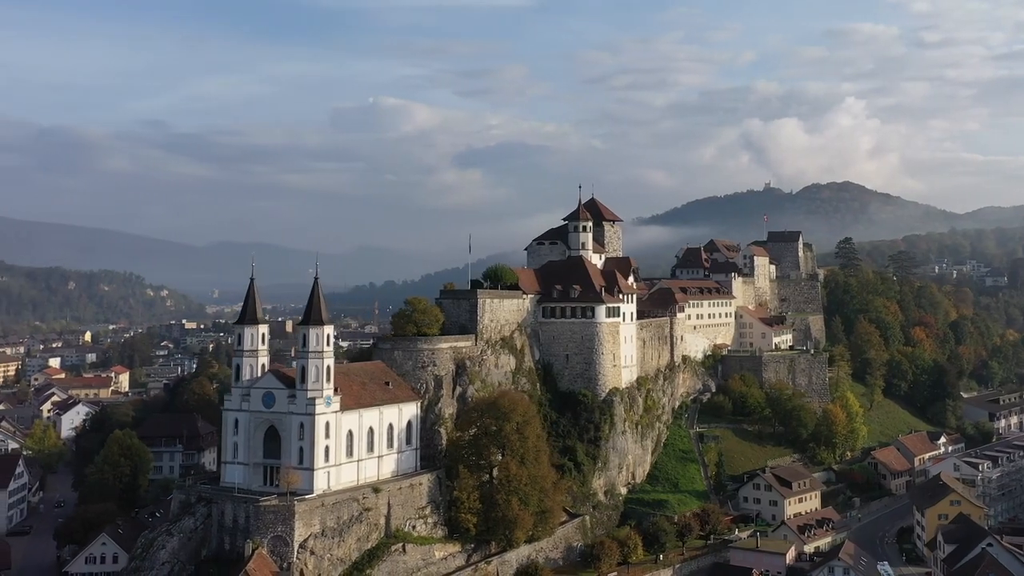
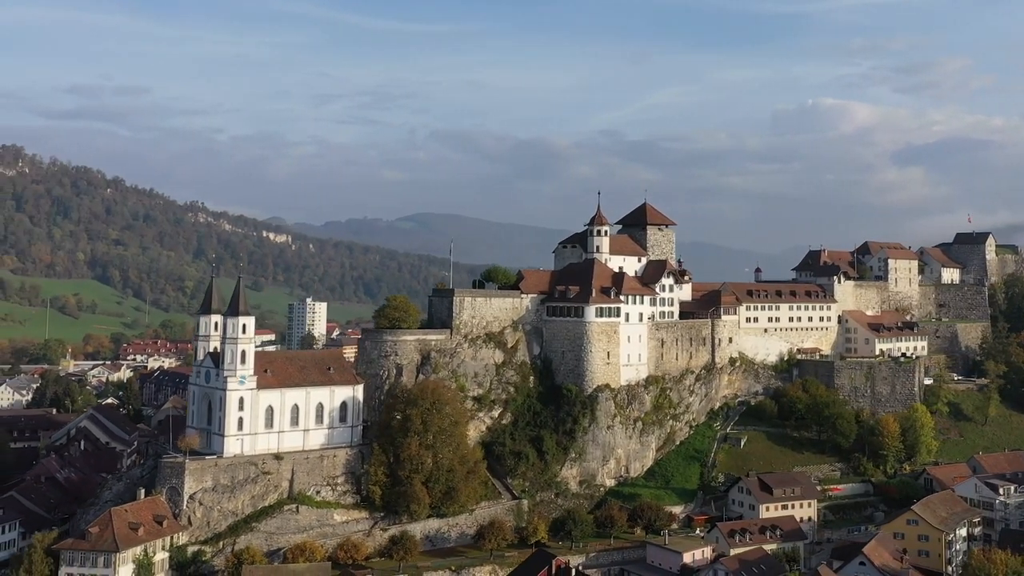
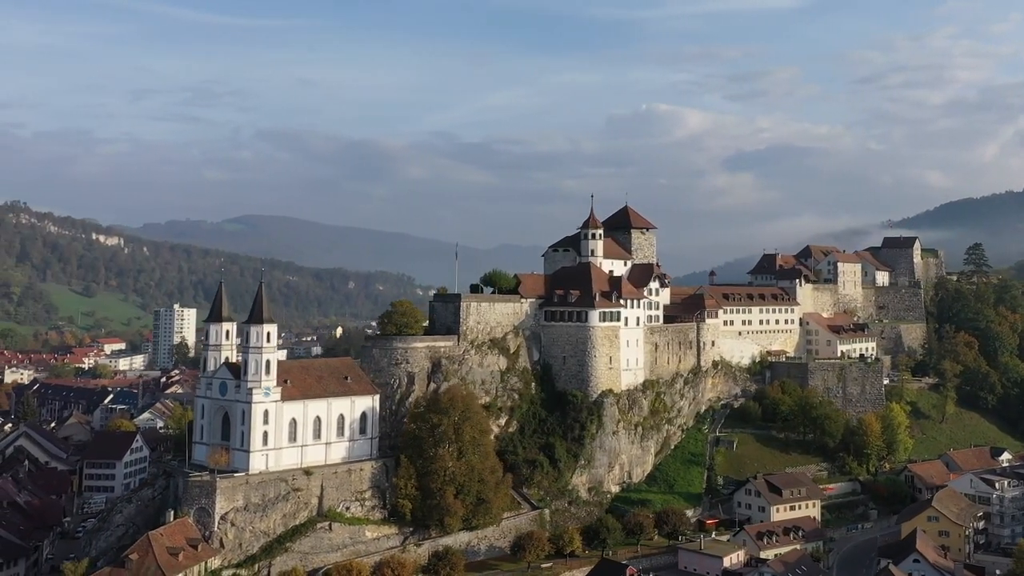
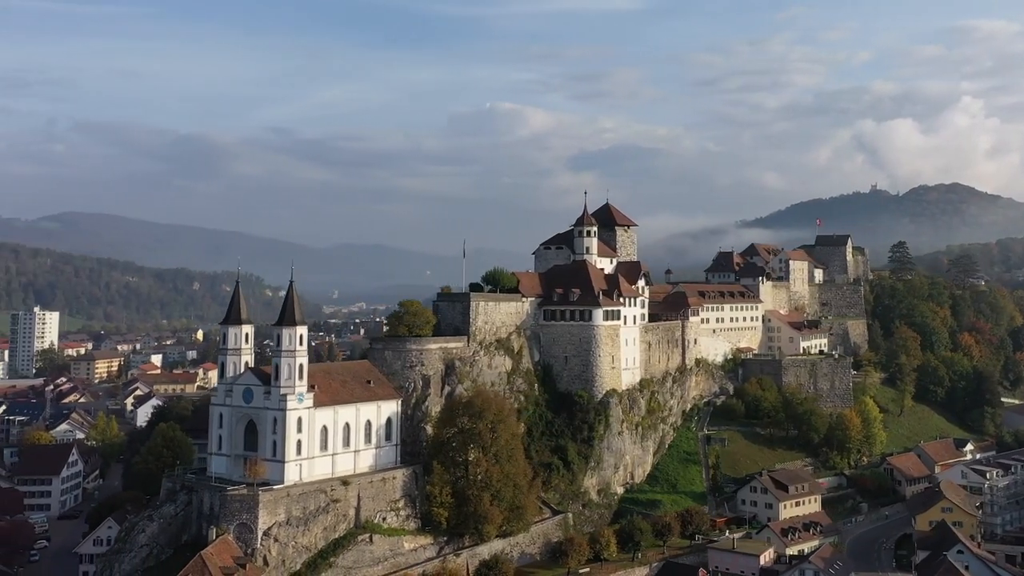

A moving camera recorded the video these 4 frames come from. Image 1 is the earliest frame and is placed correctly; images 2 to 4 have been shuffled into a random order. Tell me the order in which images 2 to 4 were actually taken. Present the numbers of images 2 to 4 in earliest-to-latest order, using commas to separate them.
4, 3, 2
